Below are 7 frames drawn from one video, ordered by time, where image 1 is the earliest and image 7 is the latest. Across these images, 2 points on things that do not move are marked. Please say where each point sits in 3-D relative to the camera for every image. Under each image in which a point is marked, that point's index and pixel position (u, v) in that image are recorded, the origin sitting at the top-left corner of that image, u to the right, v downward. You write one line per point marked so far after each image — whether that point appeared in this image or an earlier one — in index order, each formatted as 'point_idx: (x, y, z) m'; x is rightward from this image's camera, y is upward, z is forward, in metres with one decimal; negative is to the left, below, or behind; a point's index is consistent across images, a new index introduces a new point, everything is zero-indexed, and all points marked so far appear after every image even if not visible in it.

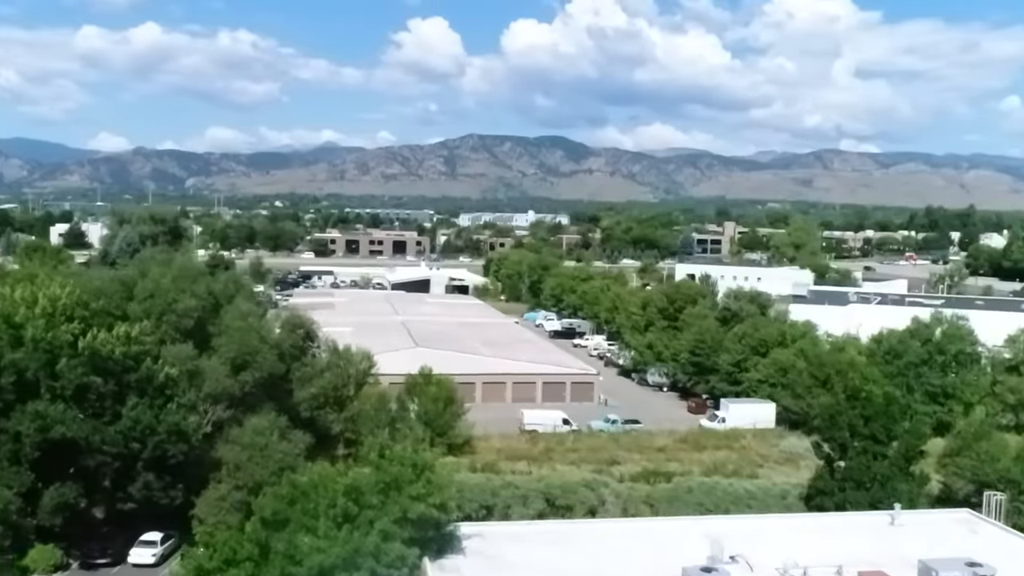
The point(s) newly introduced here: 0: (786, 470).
0: (+1.9, -1.3, +7.2) m
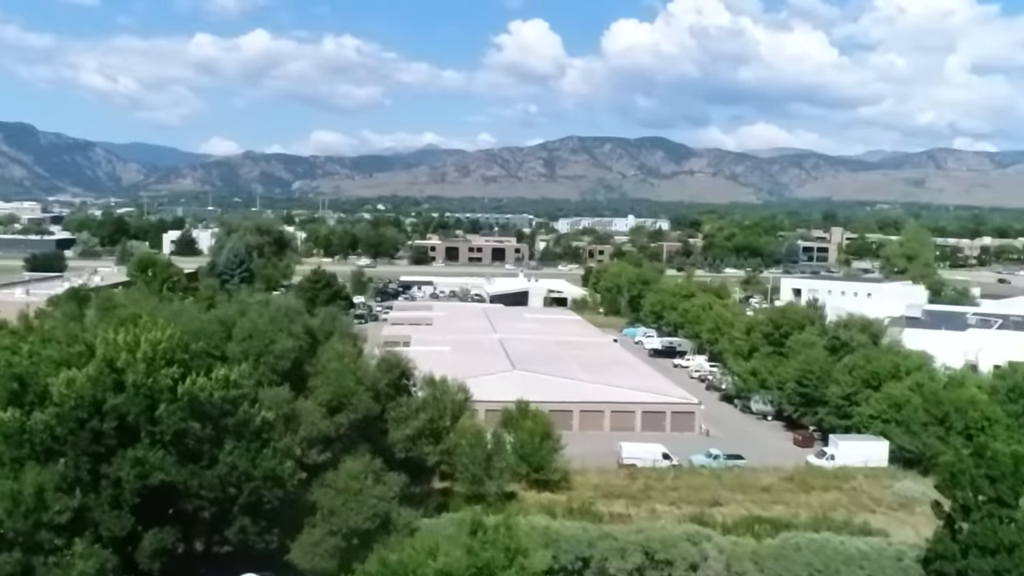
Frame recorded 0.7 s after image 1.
0: (+2.6, -1.5, +6.8) m
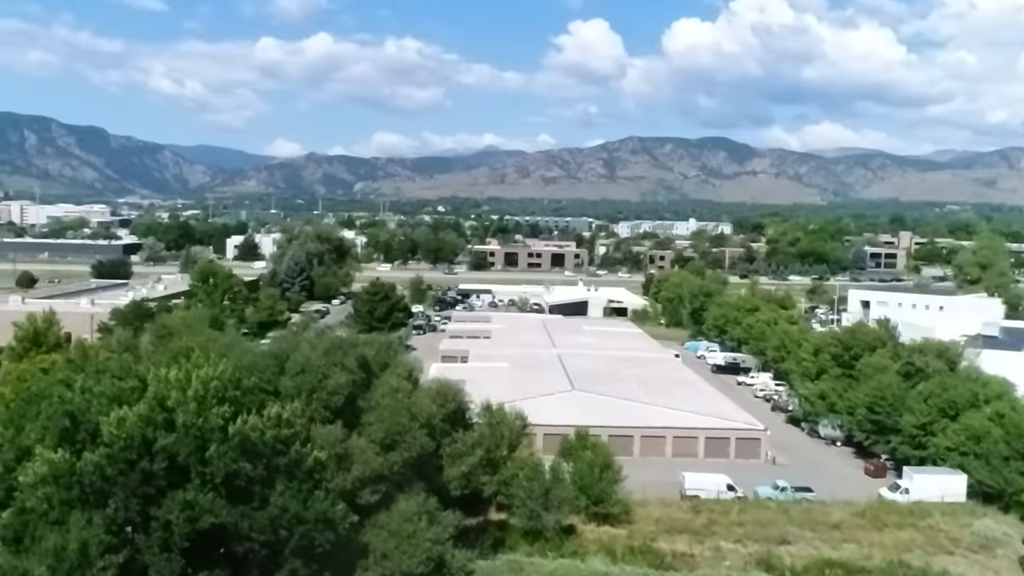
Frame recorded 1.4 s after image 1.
0: (+3.0, -1.7, +6.5) m
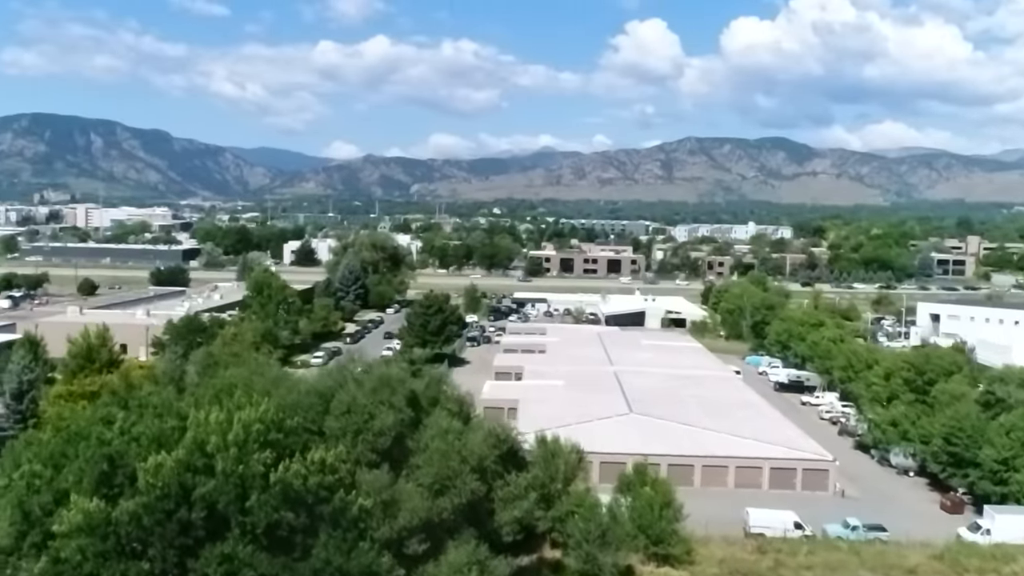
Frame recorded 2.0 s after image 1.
0: (+3.3, -1.9, +6.0) m
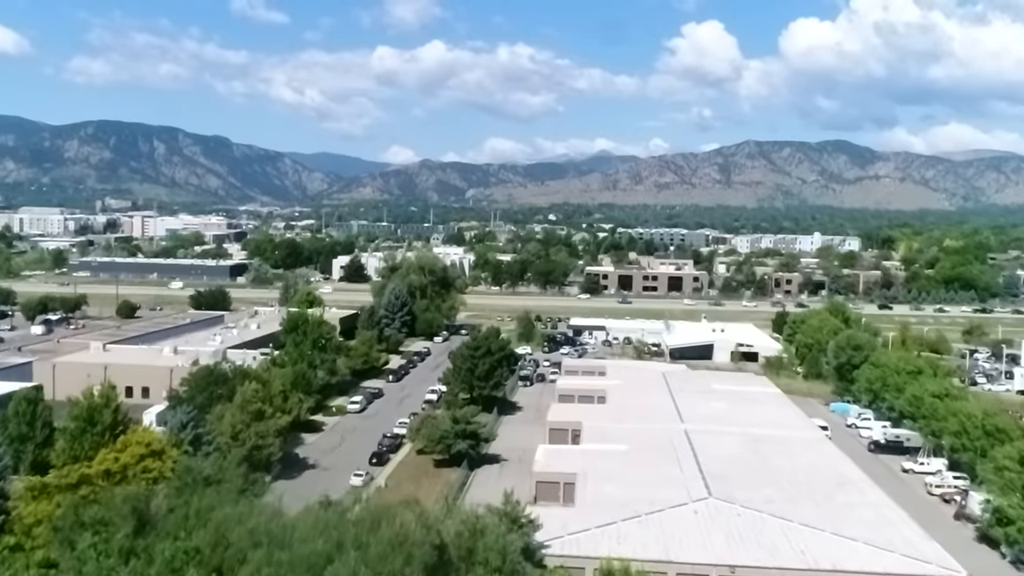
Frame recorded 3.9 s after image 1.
0: (+3.6, -2.4, +4.3) m
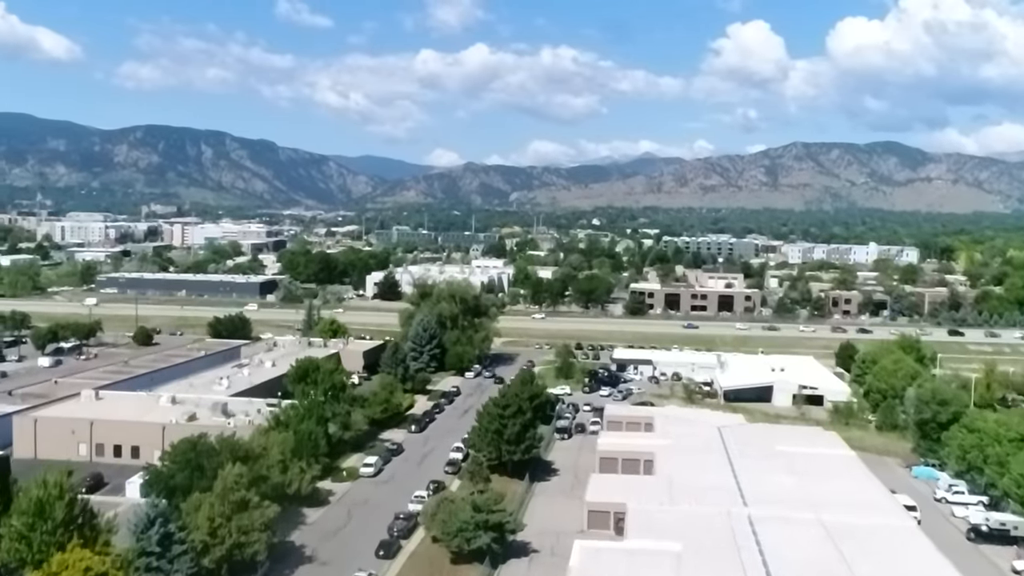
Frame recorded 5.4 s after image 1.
0: (+3.6, -3.0, +2.5) m
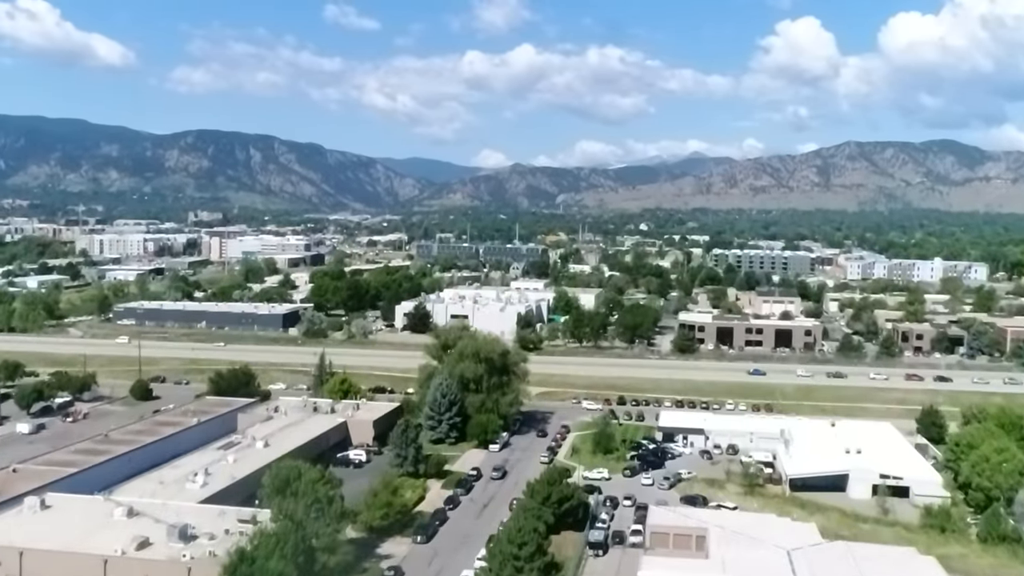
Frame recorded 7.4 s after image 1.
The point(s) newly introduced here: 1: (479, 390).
0: (+3.3, -4.0, 0.0) m
1: (-0.6, -1.7, +17.7) m
